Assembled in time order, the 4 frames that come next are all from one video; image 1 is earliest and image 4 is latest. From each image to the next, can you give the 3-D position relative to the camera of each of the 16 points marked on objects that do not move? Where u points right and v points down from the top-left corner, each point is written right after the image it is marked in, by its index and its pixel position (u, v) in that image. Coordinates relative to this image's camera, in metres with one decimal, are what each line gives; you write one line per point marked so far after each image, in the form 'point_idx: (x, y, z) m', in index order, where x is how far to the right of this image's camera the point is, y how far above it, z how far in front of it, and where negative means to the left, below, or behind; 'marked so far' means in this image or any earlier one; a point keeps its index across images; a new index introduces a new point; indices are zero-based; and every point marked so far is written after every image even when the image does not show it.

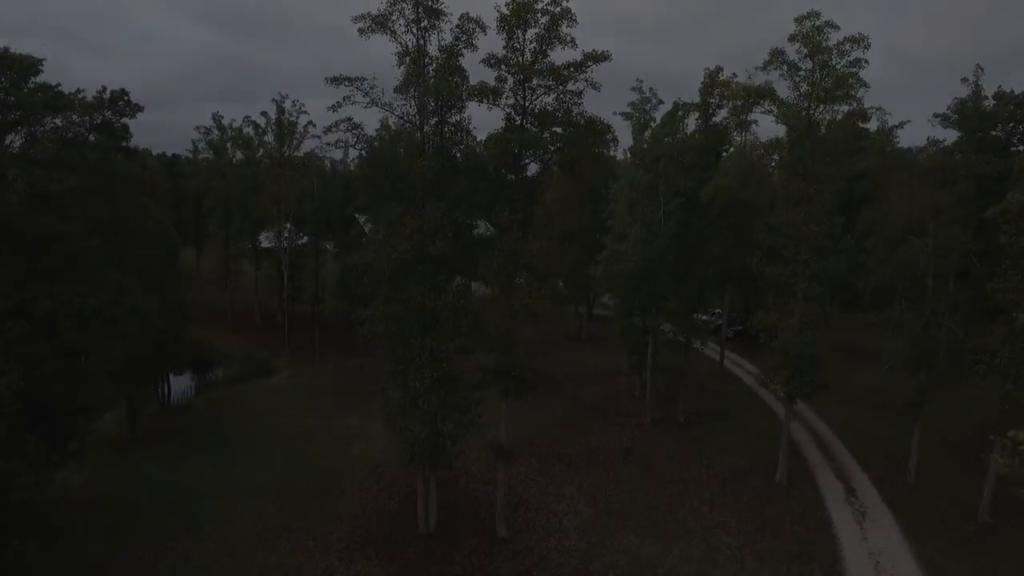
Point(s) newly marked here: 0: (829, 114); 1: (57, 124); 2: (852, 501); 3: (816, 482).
0: (+9.1, +4.9, +16.9) m
1: (-12.4, +4.6, +16.4) m
2: (+10.1, -6.4, +17.8) m
3: (+9.6, -6.2, +18.8) m
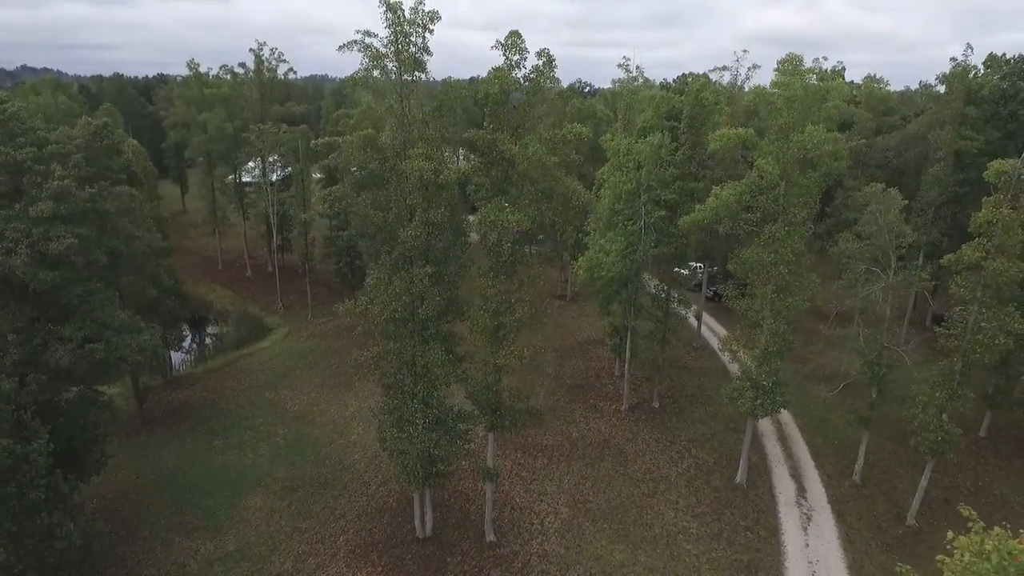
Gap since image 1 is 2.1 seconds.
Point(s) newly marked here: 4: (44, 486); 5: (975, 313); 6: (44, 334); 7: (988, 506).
0: (+8.6, +3.8, +17.5) m
1: (-12.8, +3.3, +16.6) m
2: (+9.7, -7.2, +20.0) m
3: (+9.1, -6.9, +21.0) m
4: (-11.5, -4.9, +14.6) m
5: (+13.0, -0.8, +16.7) m
6: (-13.0, -1.2, +16.6) m
7: (+15.8, -7.2, +19.8) m
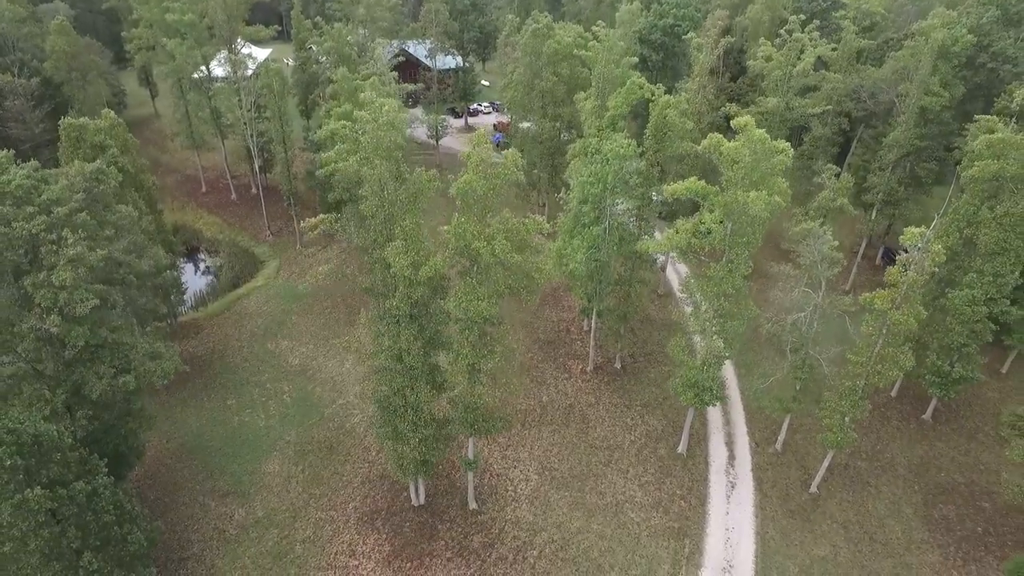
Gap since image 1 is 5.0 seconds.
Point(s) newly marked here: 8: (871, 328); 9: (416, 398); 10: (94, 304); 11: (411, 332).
0: (+7.7, +2.7, +19.3) m
1: (-13.7, +1.7, +18.1) m
2: (+8.8, -7.5, +24.3) m
3: (+8.2, -6.9, +25.2) m
4: (-12.2, -6.7, +18.1) m
5: (+12.2, -1.9, +19.7) m
6: (-13.8, -2.7, +19.1) m
7: (+15.0, -7.4, +24.3) m
8: (+11.9, -1.3, +19.6) m
9: (-3.1, -3.5, +19.2) m
10: (-12.5, -0.5, +17.9) m
11: (-3.1, -1.2, +17.8) m
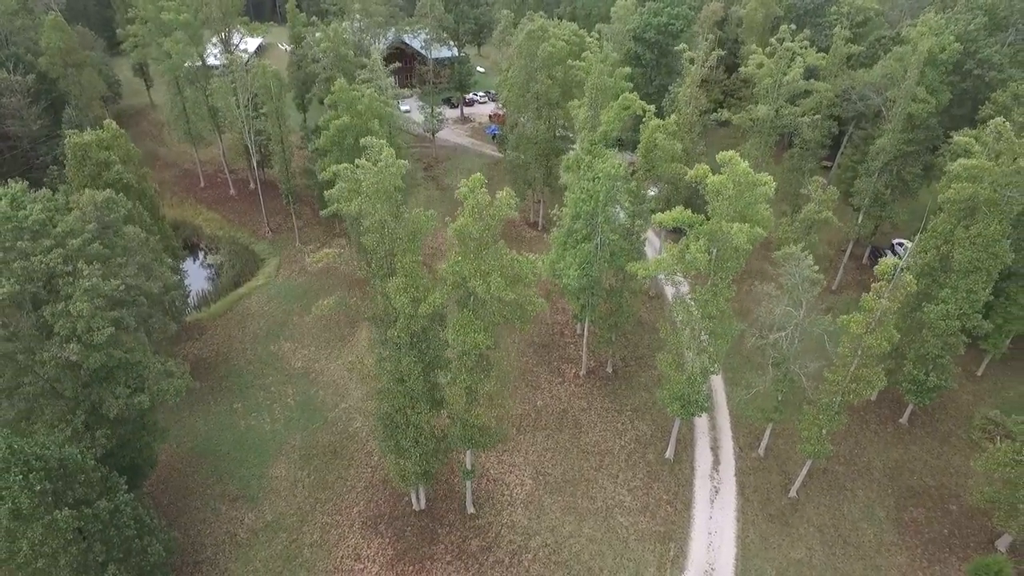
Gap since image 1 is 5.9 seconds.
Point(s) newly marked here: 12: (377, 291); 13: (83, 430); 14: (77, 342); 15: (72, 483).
0: (+7.5, +1.9, +20.3) m
1: (-13.9, +0.7, +19.0) m
2: (+8.6, -8.1, +25.7) m
3: (+8.1, -7.5, +26.5) m
4: (-12.4, -7.6, +19.3) m
5: (+12.0, -2.7, +20.8) m
6: (-14.0, -3.6, +20.2) m
7: (+14.8, -8.0, +25.7) m
8: (+11.7, -2.1, +20.8) m
9: (-3.2, -4.4, +20.3) m
10: (-12.7, -1.4, +18.8) m
11: (-3.3, -2.1, +18.8) m
12: (-4.2, -0.1, +18.5) m
13: (-14.2, -4.7, +19.7) m
14: (-13.6, -1.7, +18.5) m
15: (-13.2, -5.9, +17.9) m
